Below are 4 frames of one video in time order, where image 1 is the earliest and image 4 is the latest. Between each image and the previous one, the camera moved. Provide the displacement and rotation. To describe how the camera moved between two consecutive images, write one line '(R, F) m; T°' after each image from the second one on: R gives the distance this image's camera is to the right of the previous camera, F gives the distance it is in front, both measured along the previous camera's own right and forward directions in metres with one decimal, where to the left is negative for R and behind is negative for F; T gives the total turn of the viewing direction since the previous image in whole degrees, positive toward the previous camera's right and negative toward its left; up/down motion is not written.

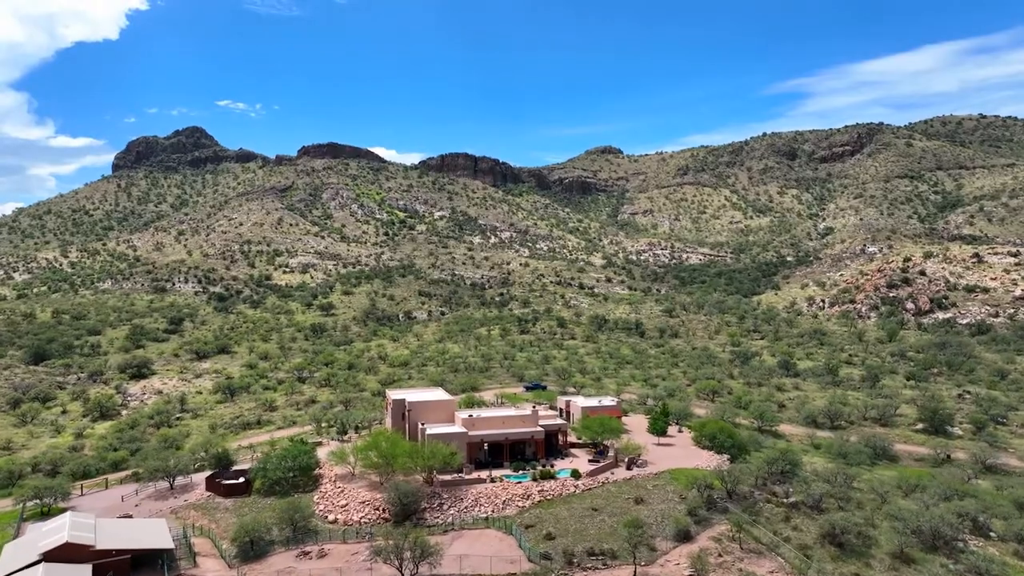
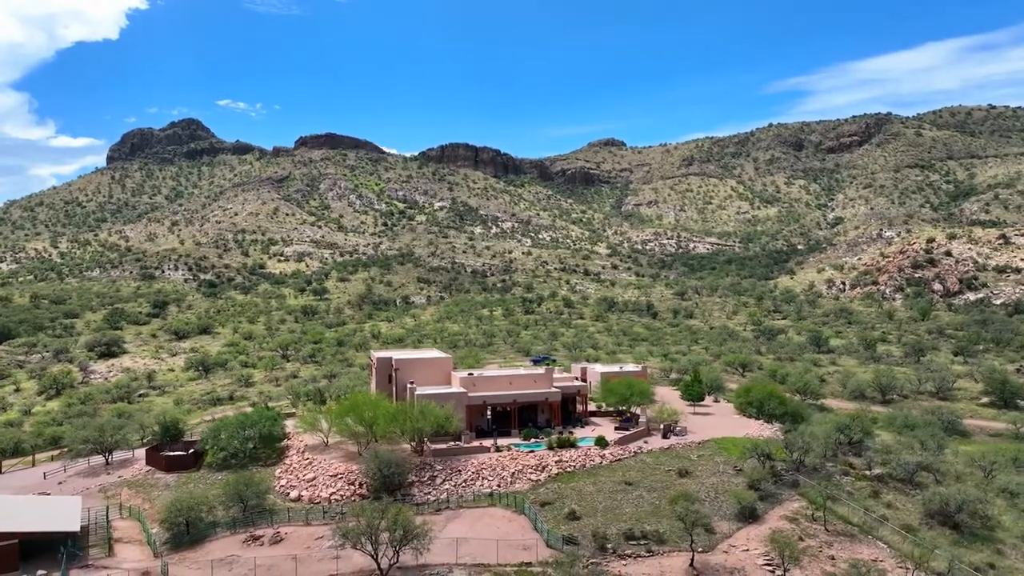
(-0.4, +7.9) m; 0°
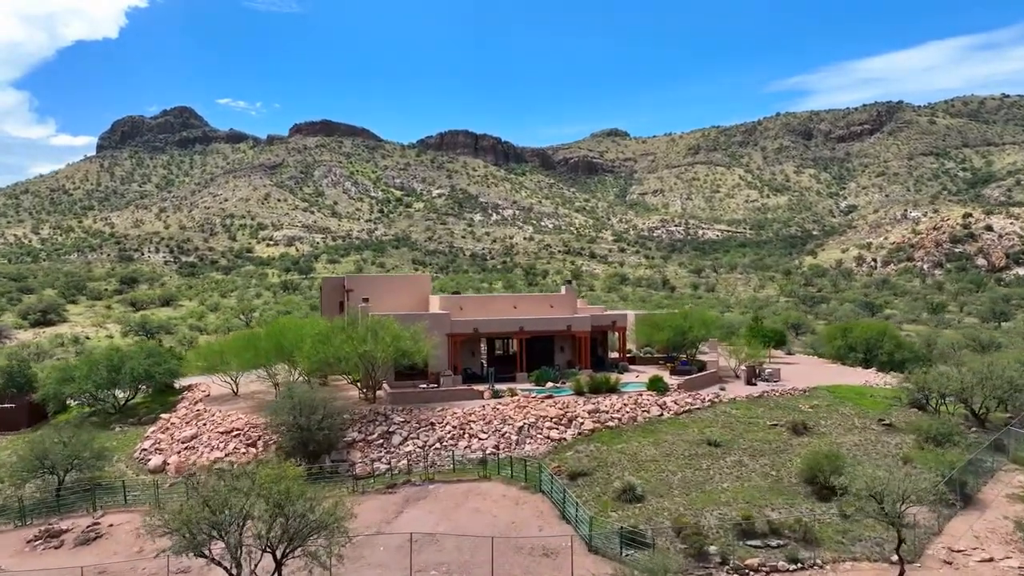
(-0.2, +11.7) m; 0°
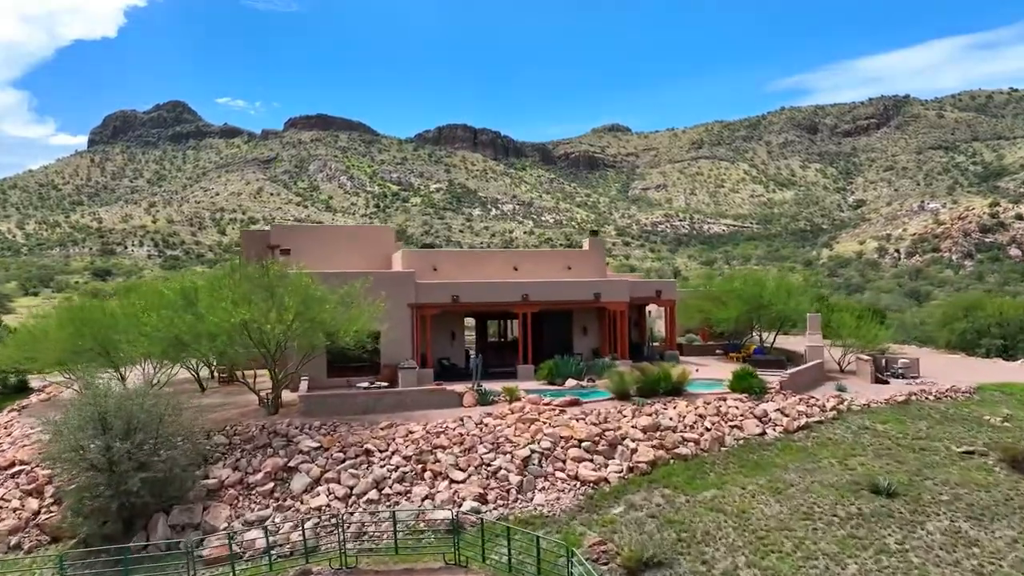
(0.0, +8.0) m; 0°
